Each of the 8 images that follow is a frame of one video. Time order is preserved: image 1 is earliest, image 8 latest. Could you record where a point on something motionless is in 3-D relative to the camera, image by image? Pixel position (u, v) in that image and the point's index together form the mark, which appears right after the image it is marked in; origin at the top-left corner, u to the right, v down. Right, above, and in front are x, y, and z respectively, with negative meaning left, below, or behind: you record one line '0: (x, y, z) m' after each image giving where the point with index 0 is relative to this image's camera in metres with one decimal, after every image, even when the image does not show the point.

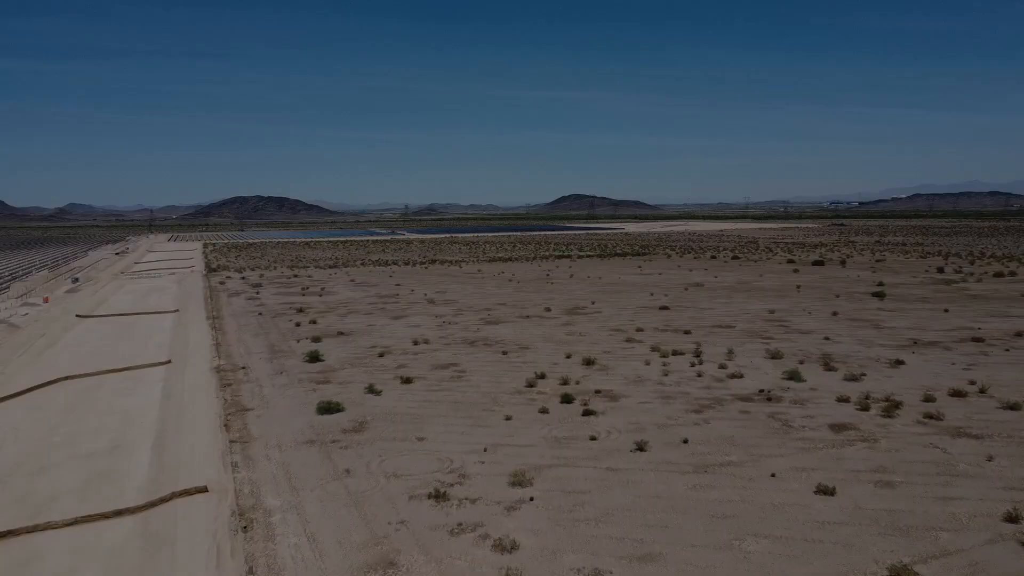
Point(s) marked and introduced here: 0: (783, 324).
0: (+6.7, -0.9, +19.1) m
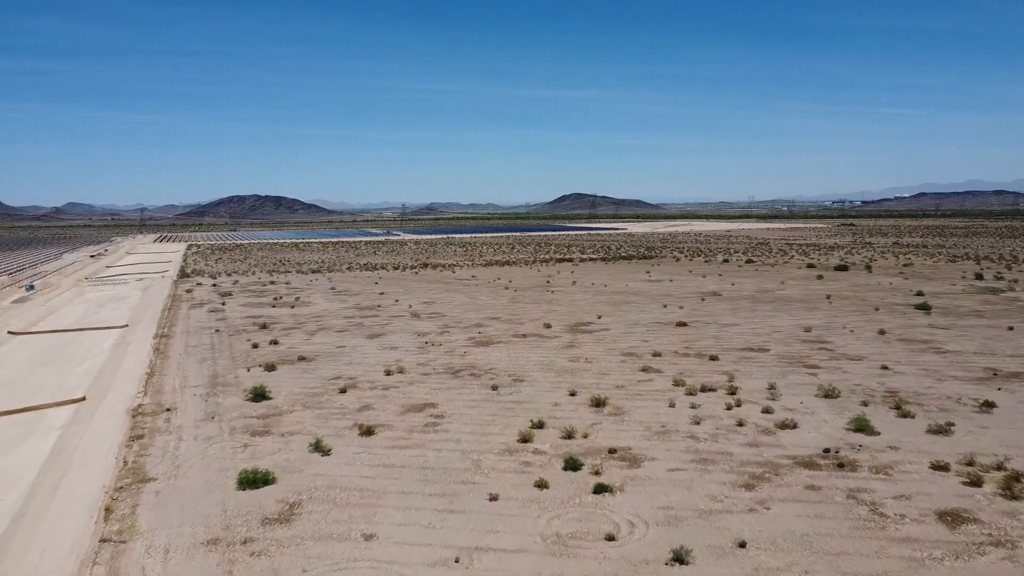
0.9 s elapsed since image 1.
0: (+6.6, -1.2, +16.3) m
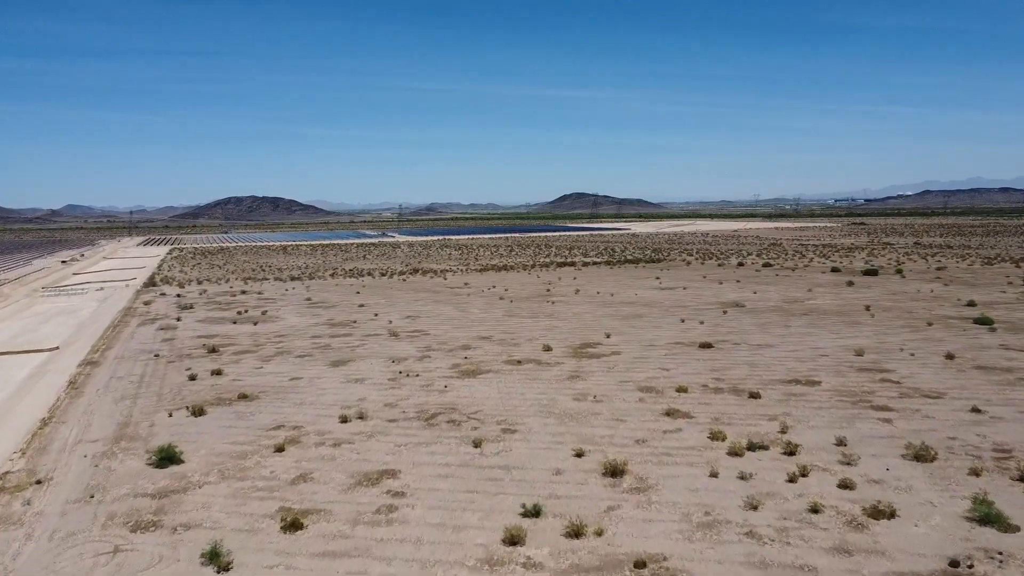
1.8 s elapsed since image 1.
0: (+6.4, -1.5, +13.3) m
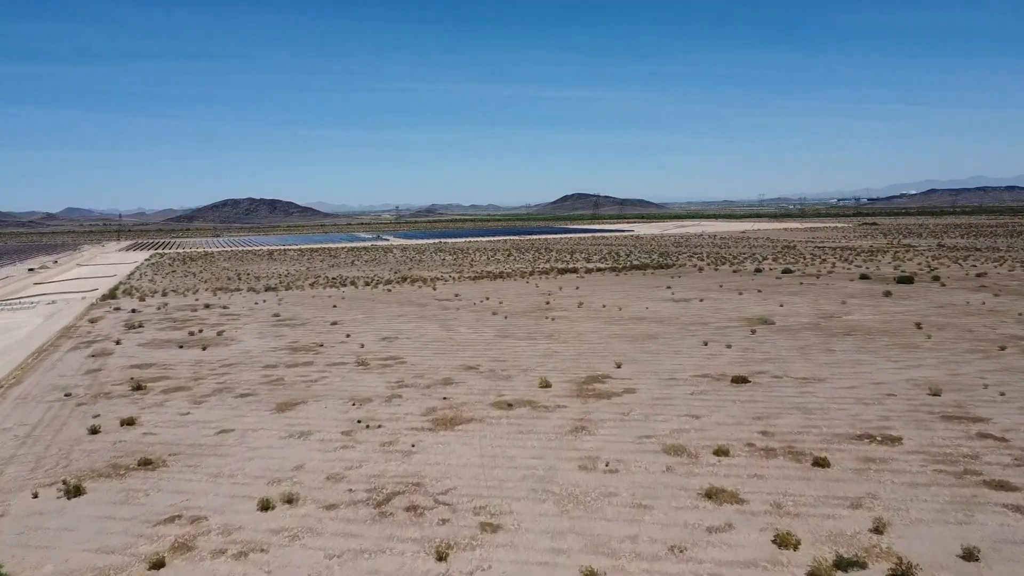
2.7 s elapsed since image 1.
0: (+6.2, -1.8, +10.3) m
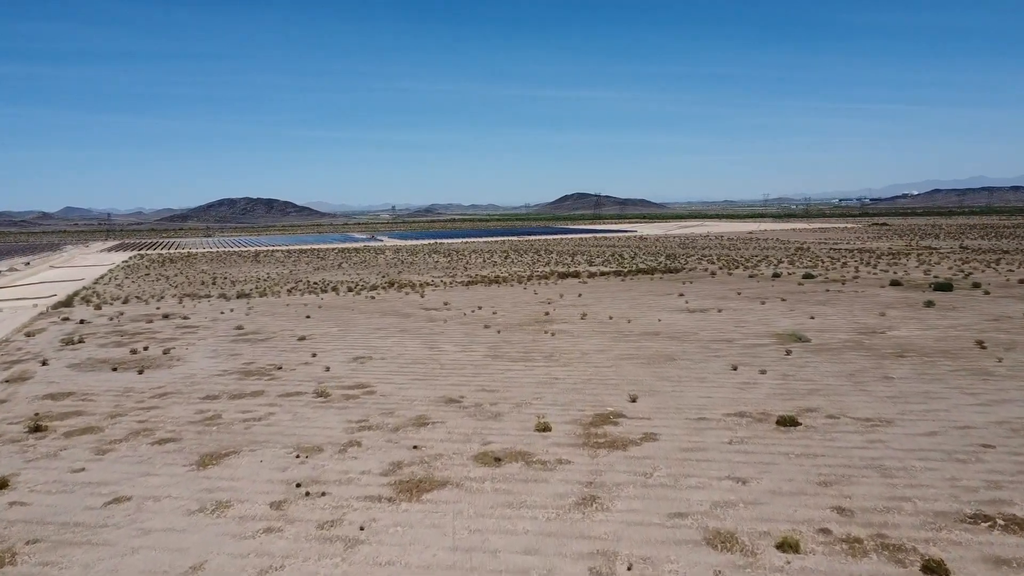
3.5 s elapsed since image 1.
0: (+6.1, -2.1, +7.6) m
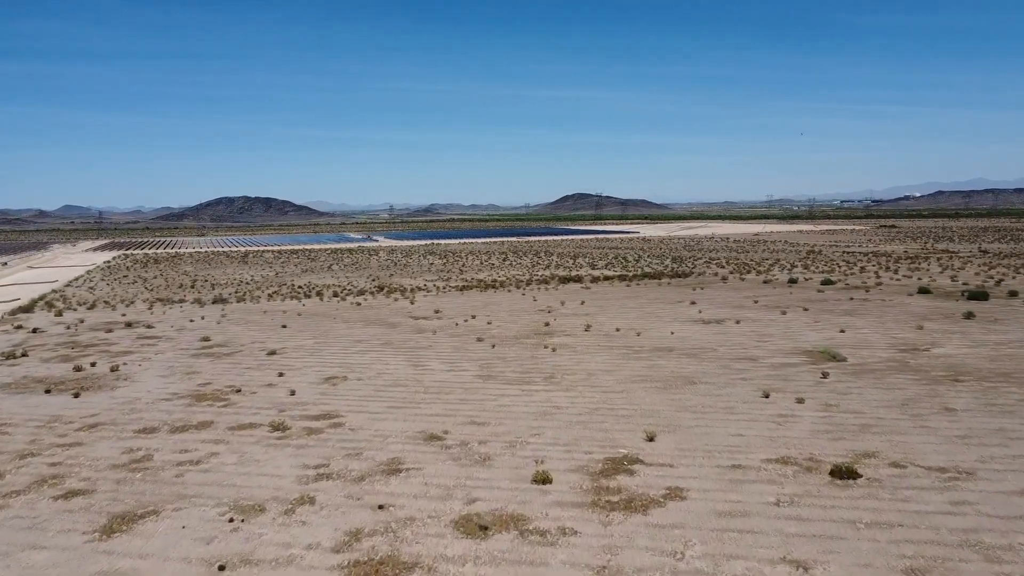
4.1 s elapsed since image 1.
0: (+6.0, -2.3, +5.6) m
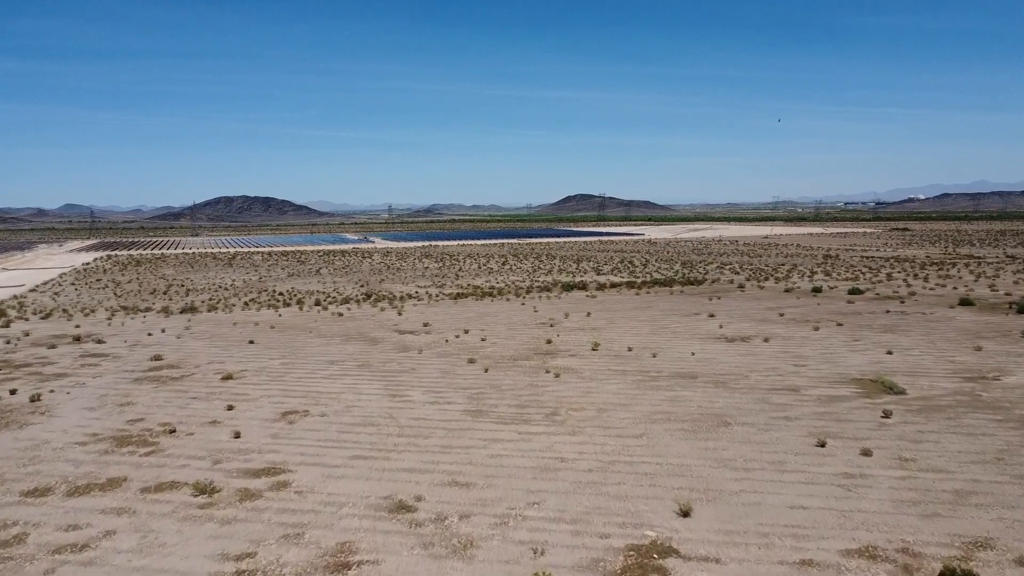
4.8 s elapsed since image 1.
0: (+5.9, -2.6, +3.3) m
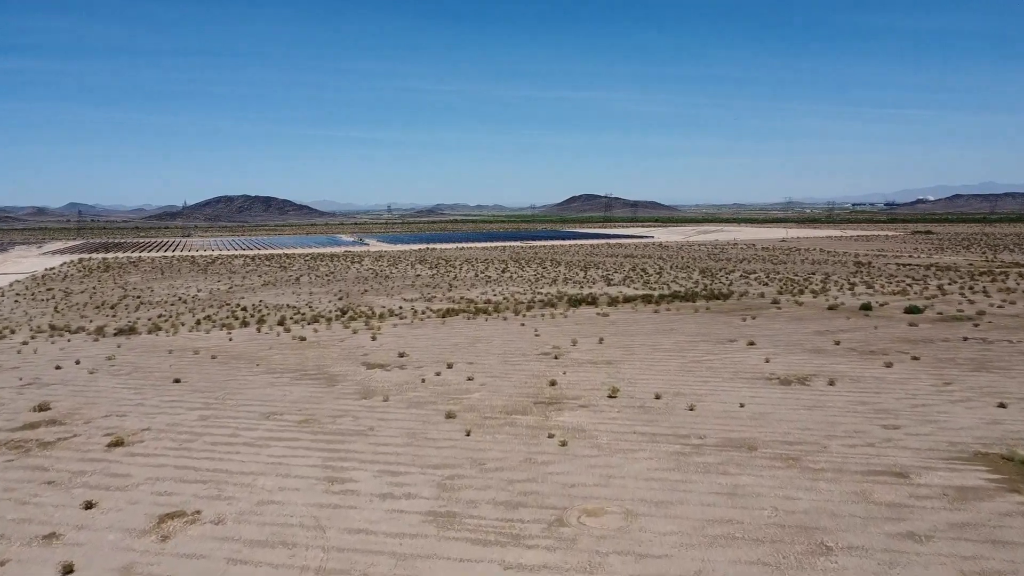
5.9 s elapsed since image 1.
0: (+5.7, -3.1, -0.4) m
